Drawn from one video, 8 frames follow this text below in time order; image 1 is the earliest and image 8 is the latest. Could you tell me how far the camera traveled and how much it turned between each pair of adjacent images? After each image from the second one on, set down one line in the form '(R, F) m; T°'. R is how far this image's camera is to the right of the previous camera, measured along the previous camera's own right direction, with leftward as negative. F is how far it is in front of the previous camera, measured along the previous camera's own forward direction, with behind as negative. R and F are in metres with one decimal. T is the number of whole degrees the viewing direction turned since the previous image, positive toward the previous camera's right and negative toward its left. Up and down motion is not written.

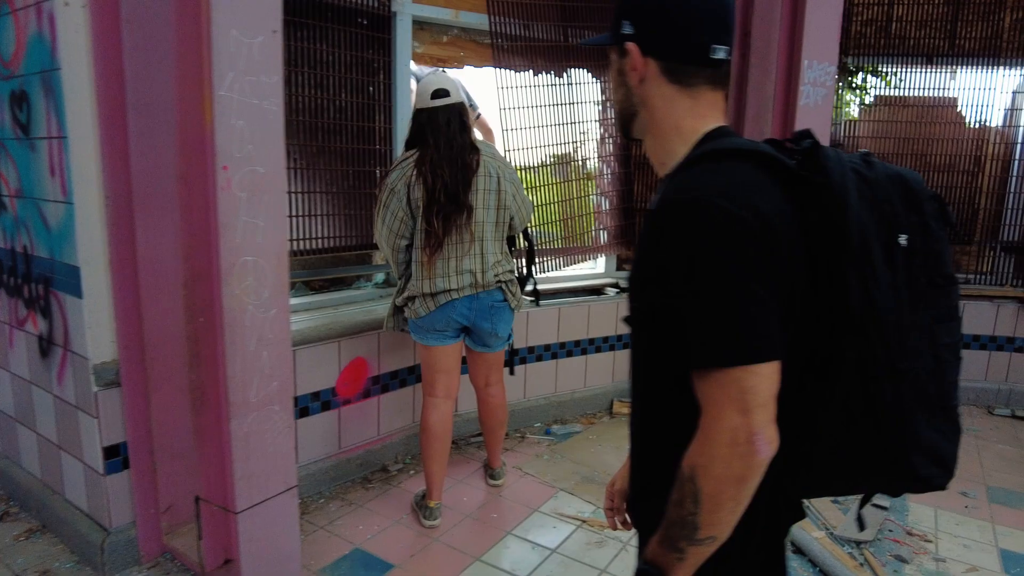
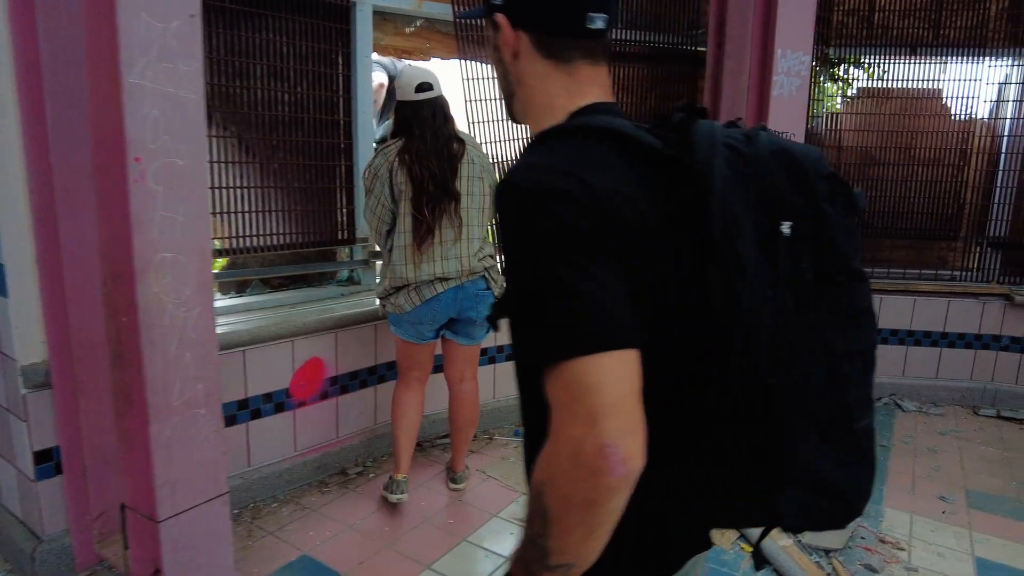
(+0.2, +0.1) m; 0°
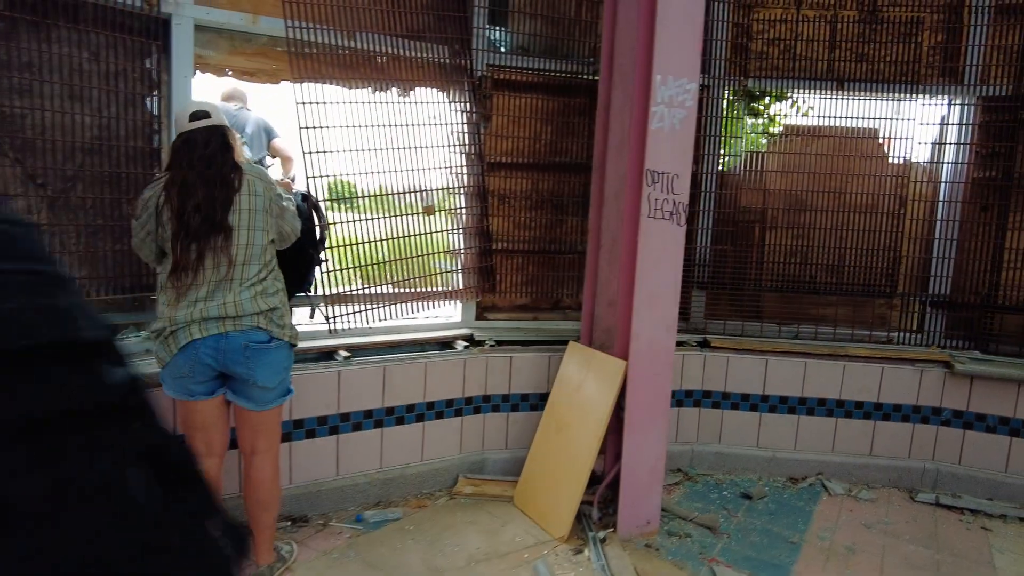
(+0.6, +0.4) m; 0°
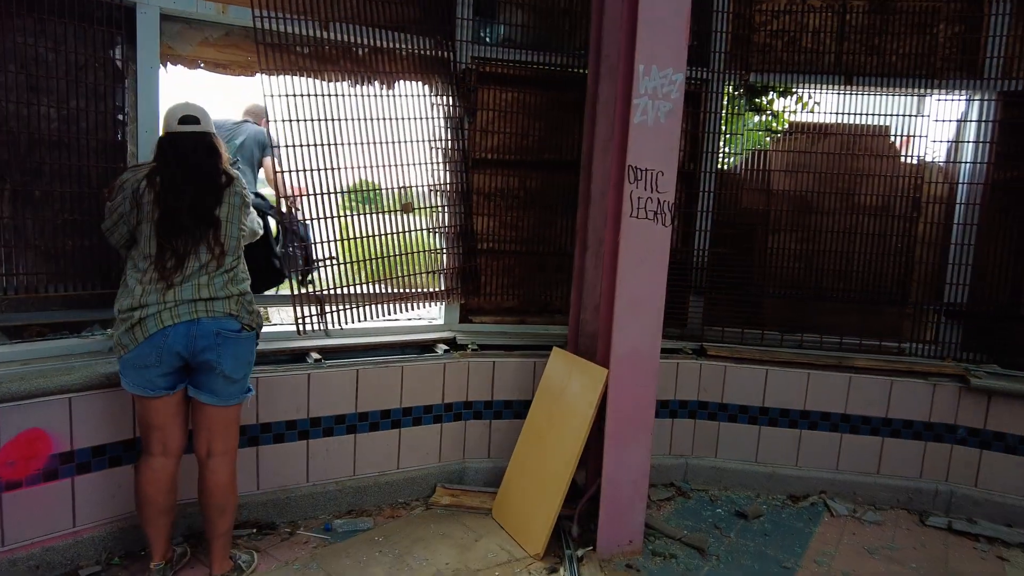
(+0.2, +0.1) m; -2°
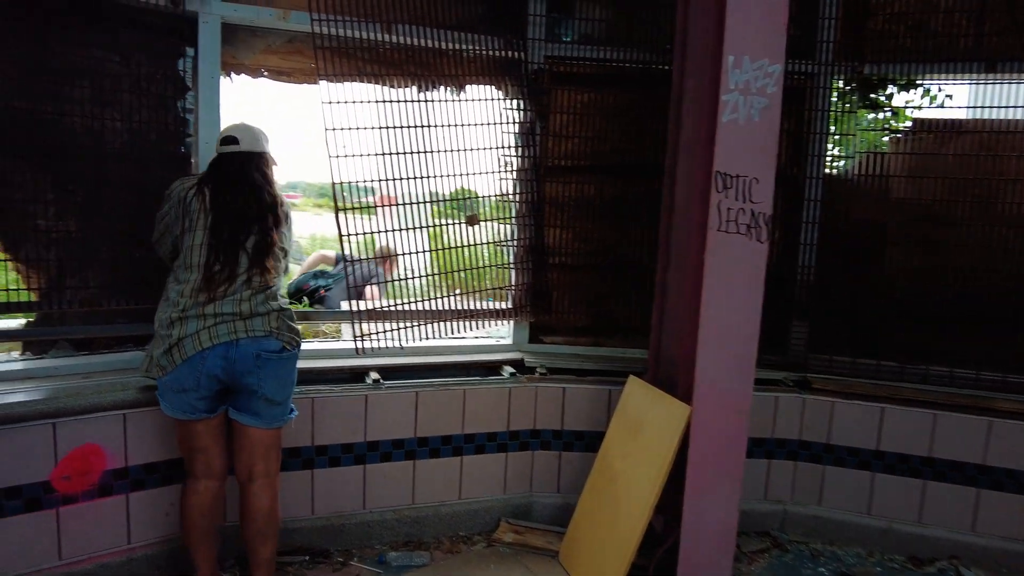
(+0.1, +0.2) m; -8°
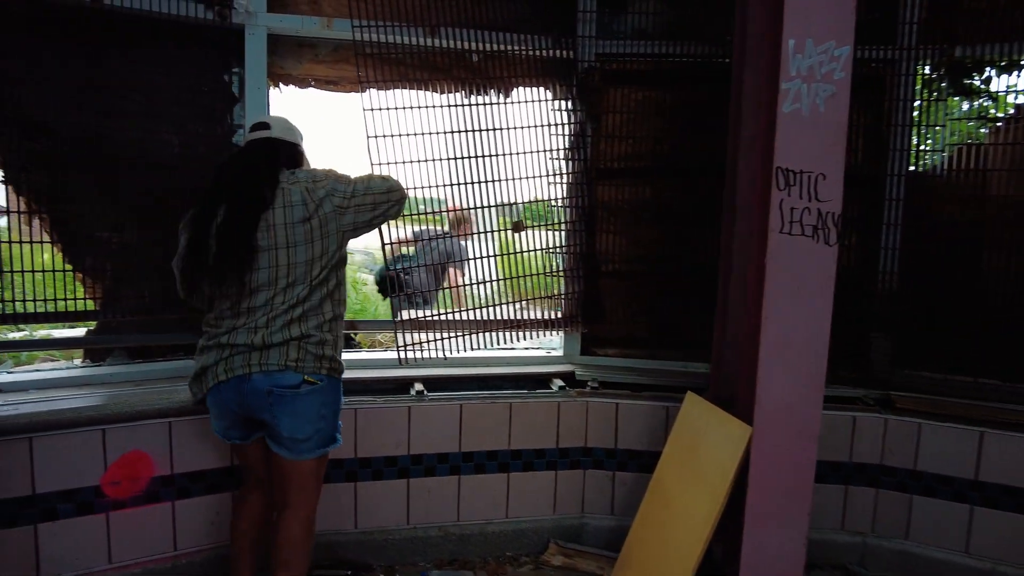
(+0.1, +0.1) m; -7°
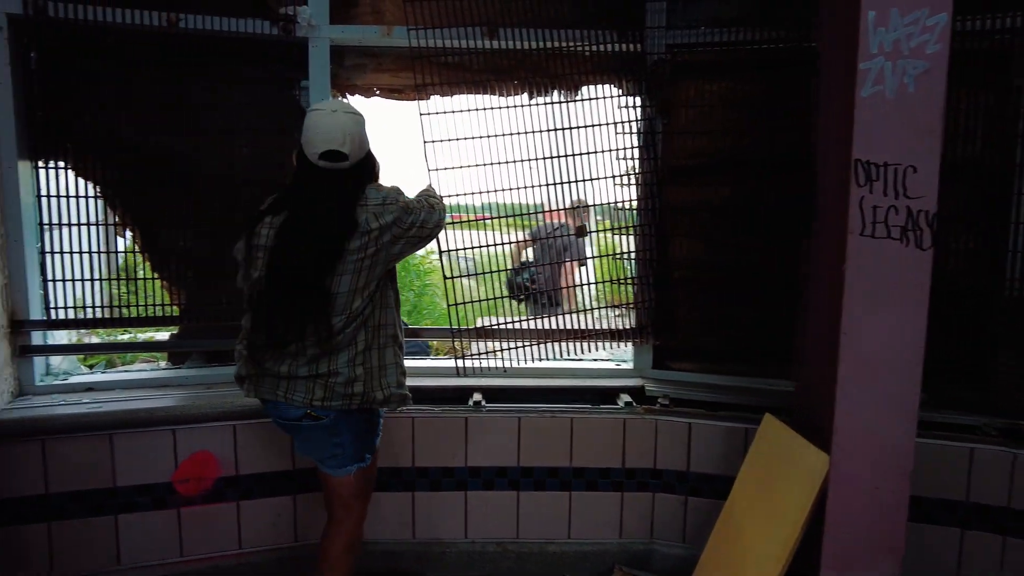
(+0.2, +0.1) m; -10°
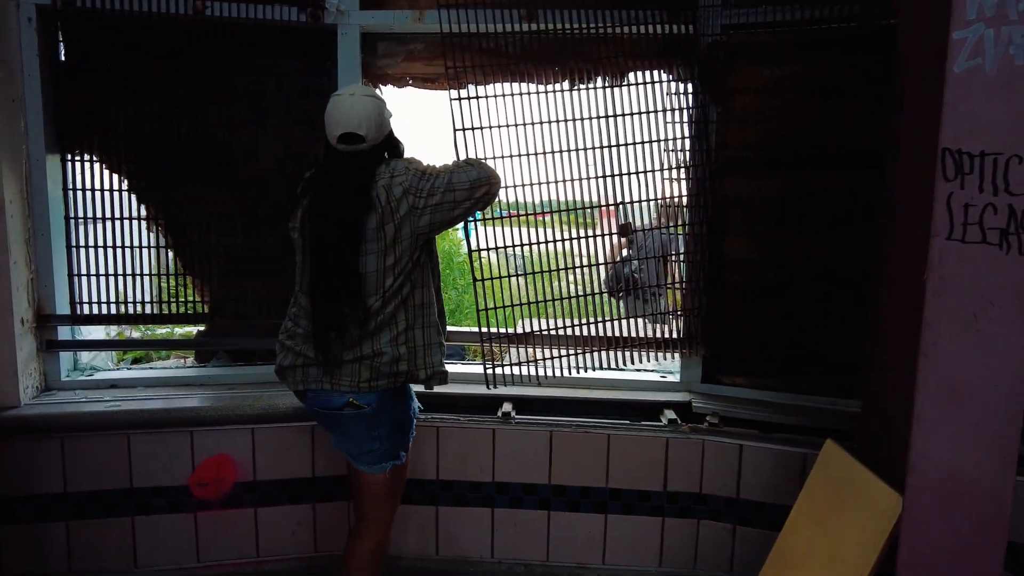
(+0.1, +0.2) m; -5°
